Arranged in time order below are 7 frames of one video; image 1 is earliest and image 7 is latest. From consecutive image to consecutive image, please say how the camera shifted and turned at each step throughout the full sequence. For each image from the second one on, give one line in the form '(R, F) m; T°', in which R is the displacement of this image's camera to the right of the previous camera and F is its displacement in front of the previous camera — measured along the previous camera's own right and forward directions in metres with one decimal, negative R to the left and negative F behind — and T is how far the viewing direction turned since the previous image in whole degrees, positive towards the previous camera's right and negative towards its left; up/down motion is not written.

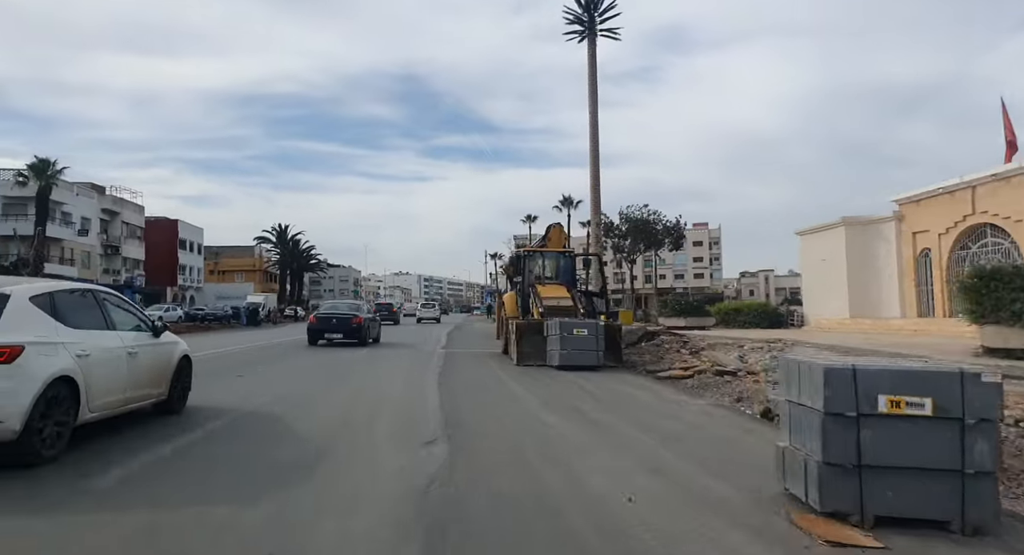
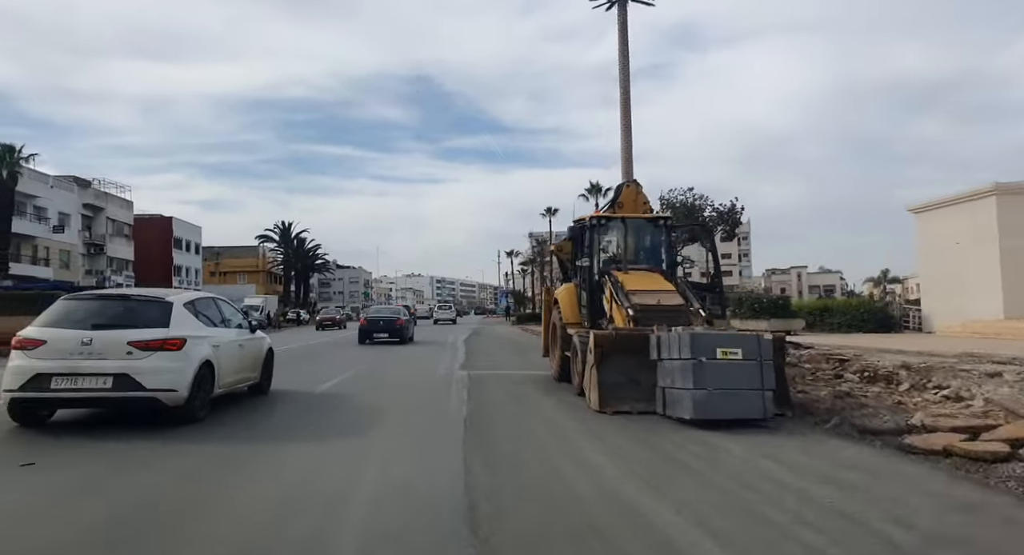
(-0.7, +5.1) m; -1°
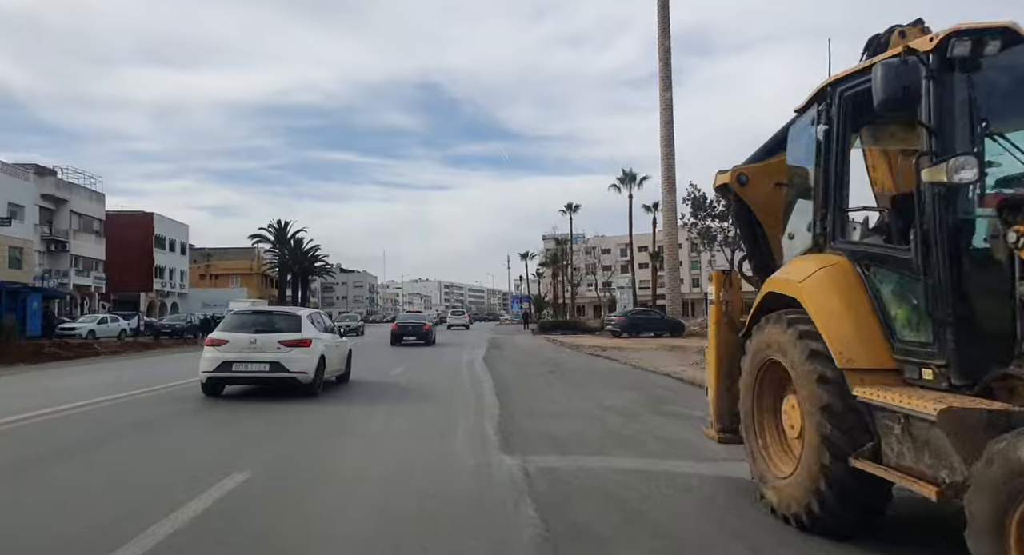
(-0.8, +6.1) m; -1°
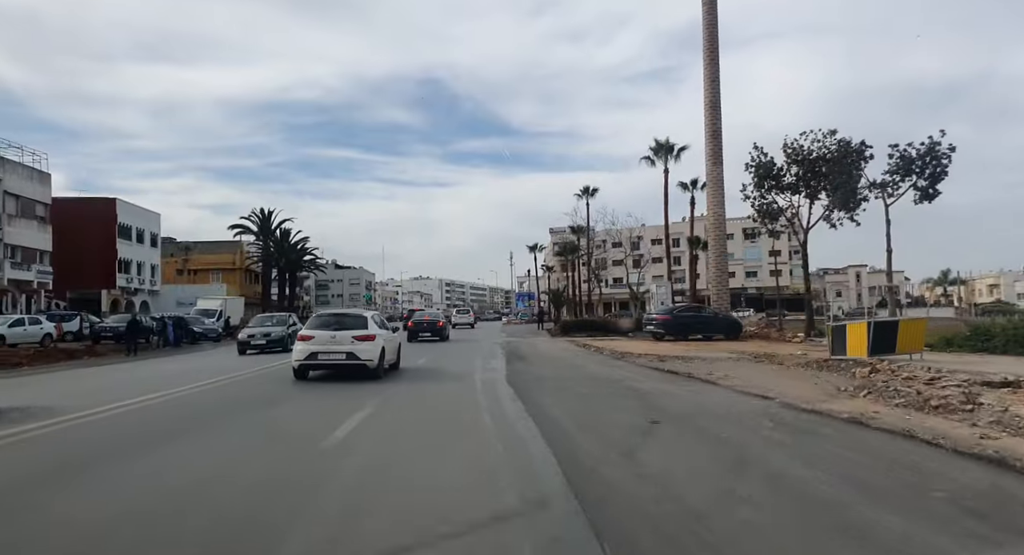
(-0.7, +6.2) m; 0°
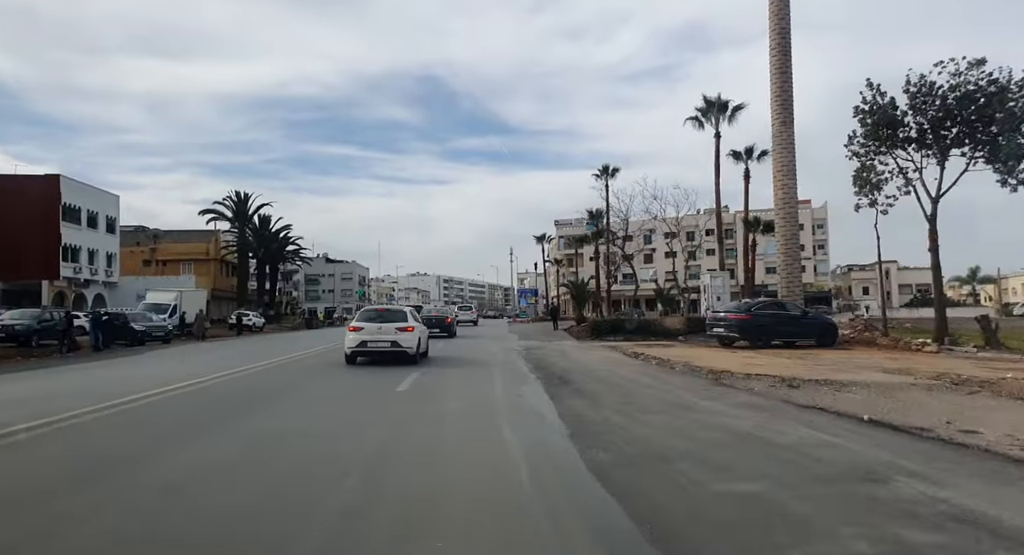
(-0.8, +6.8) m; 0°
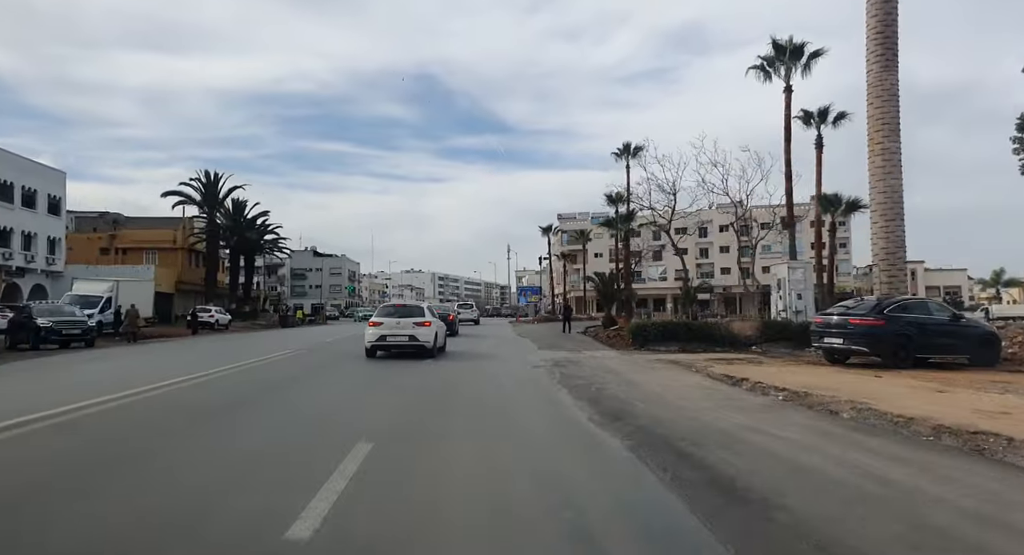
(-0.7, +6.3) m; +1°
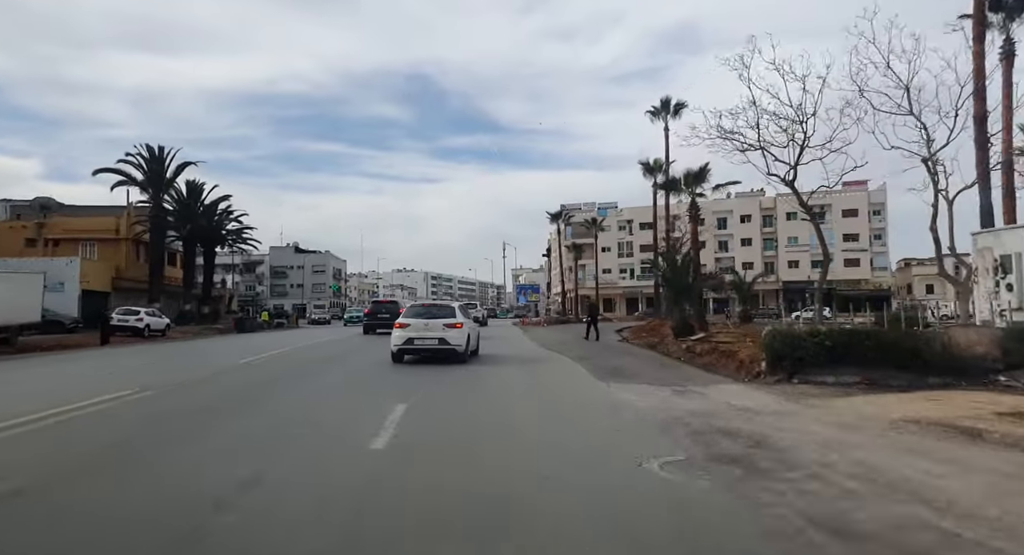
(-0.8, +8.7) m; +1°
